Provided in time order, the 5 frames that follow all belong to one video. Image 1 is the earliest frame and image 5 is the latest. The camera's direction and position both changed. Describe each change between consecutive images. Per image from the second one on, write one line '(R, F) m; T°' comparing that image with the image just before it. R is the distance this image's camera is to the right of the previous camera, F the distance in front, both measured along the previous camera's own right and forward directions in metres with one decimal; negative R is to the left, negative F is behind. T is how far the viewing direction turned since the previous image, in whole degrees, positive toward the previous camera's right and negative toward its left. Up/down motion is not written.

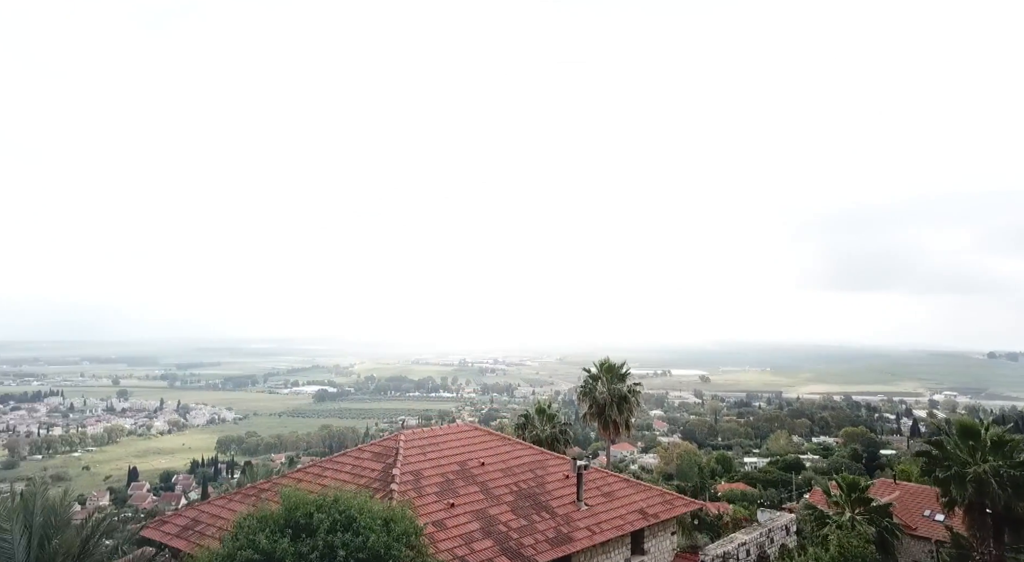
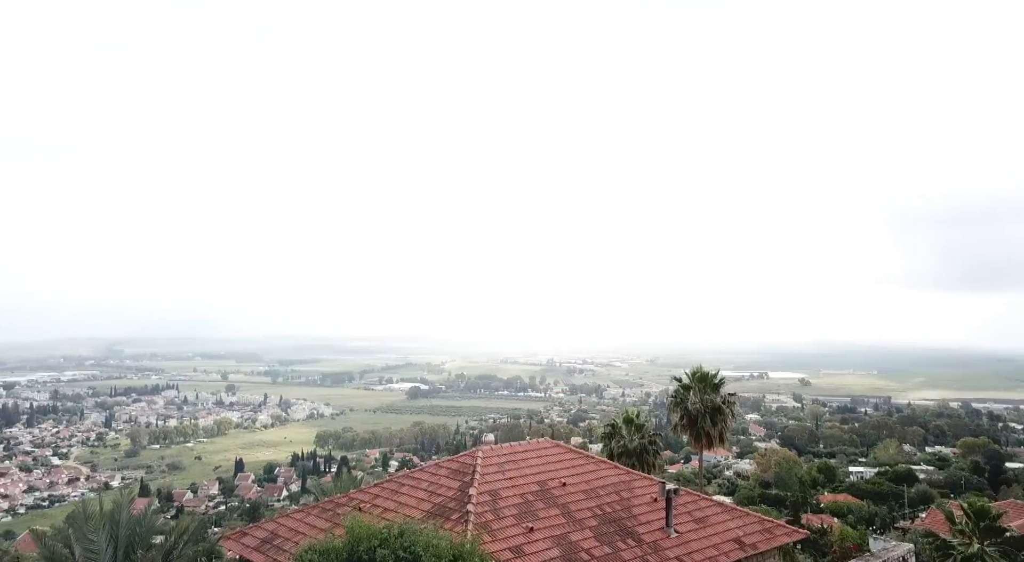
(+0.1, +0.6) m; -7°
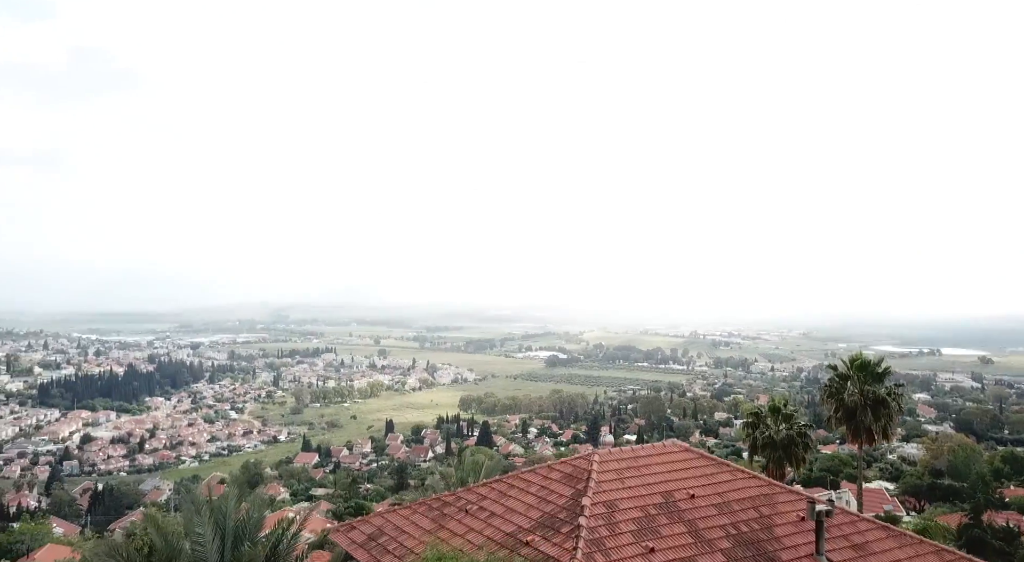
(+0.2, +1.1) m; -10°
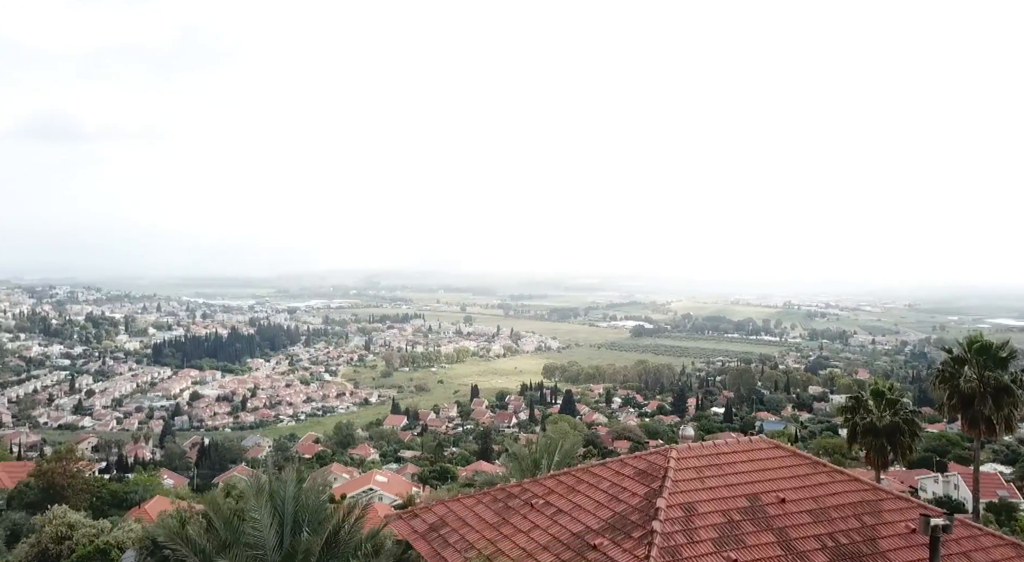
(+0.2, +0.8) m; -6°
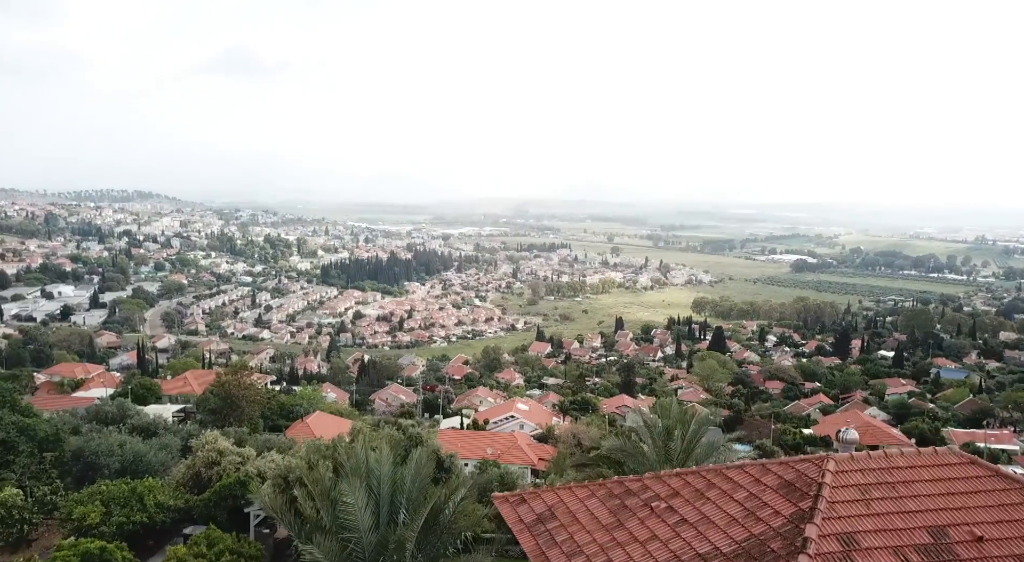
(+0.2, +1.5) m; -11°
